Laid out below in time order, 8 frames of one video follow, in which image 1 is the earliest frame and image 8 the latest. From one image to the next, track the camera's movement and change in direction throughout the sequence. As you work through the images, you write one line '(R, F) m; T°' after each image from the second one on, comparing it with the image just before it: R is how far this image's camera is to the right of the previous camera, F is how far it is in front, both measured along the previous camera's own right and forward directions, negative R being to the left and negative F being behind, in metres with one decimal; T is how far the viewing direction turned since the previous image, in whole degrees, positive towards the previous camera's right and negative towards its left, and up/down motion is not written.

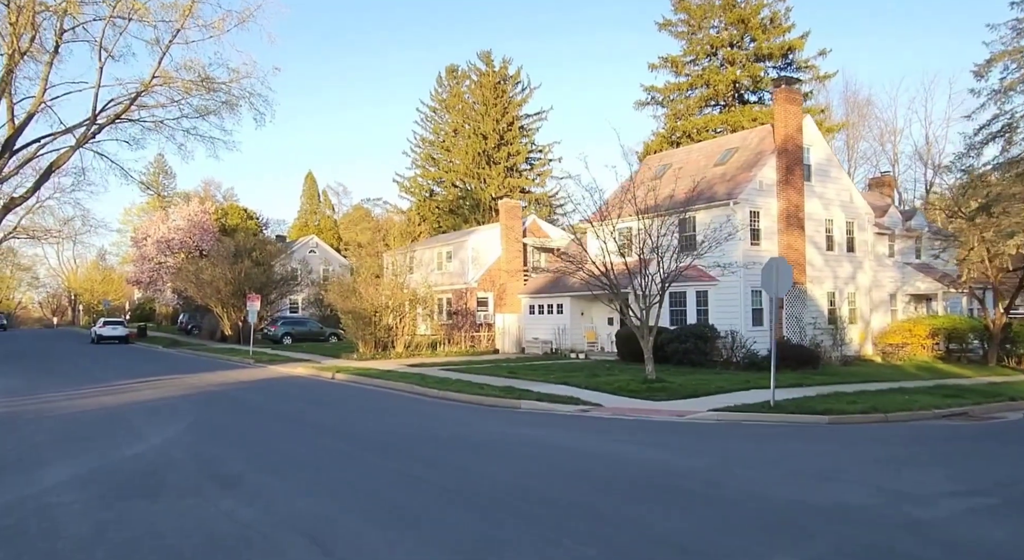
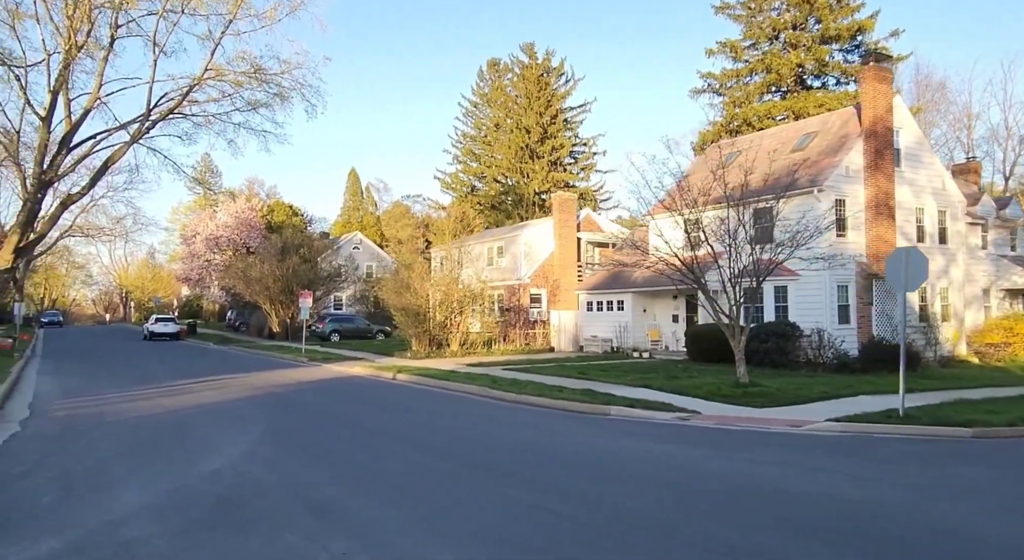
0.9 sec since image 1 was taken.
(-1.0, +1.1) m; -3°
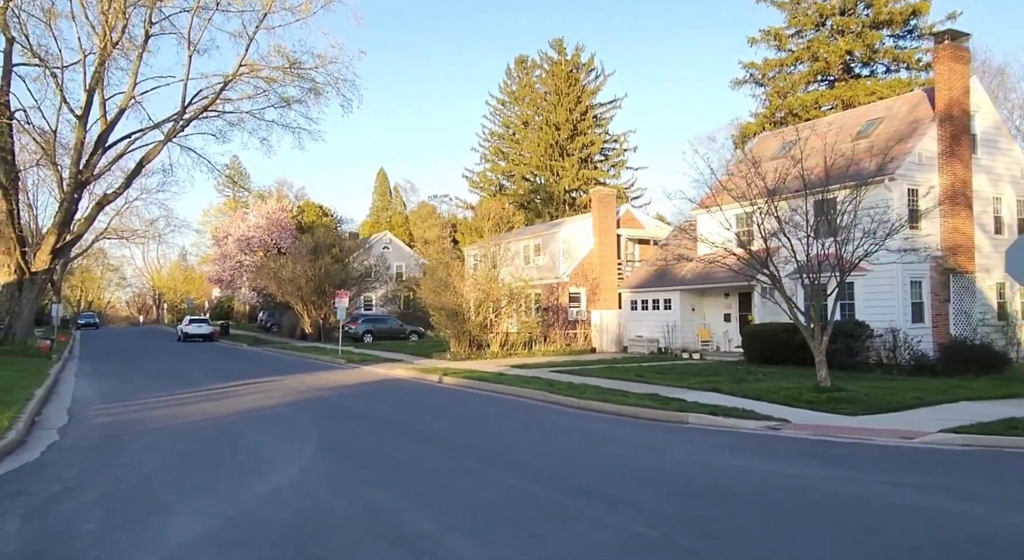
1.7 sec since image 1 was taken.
(-0.7, +1.0) m; -2°
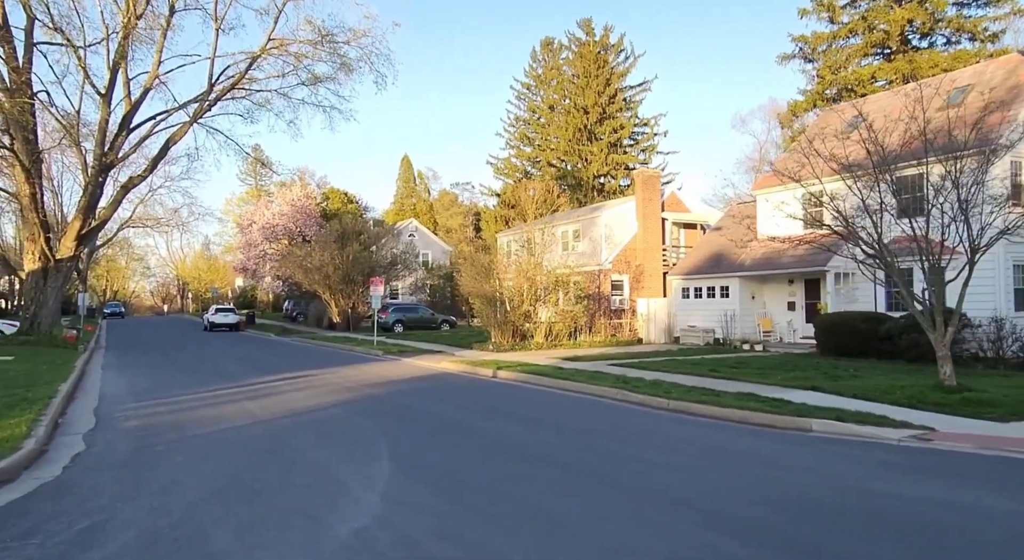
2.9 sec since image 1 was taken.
(-1.1, +1.6) m; -2°
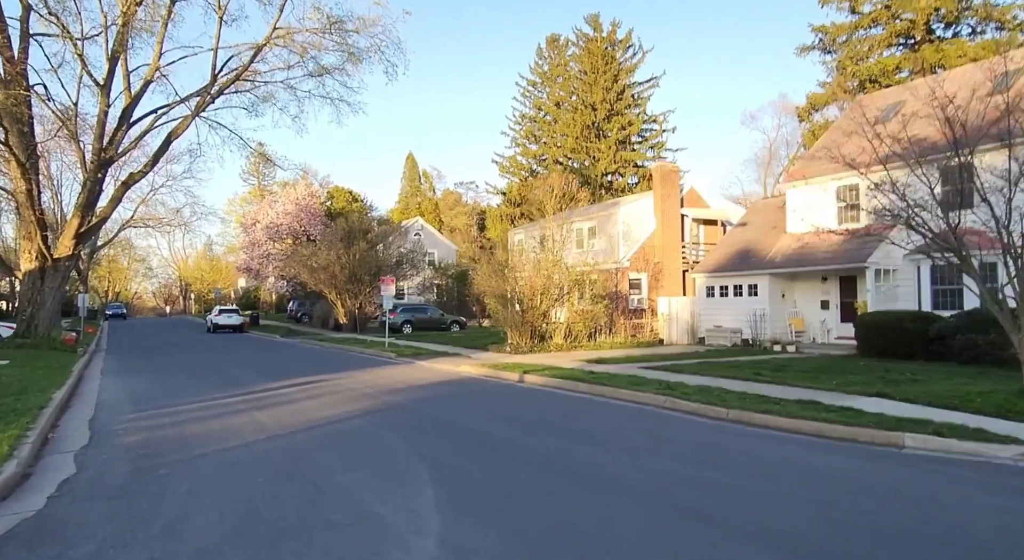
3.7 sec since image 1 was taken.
(-0.6, +1.2) m; 0°
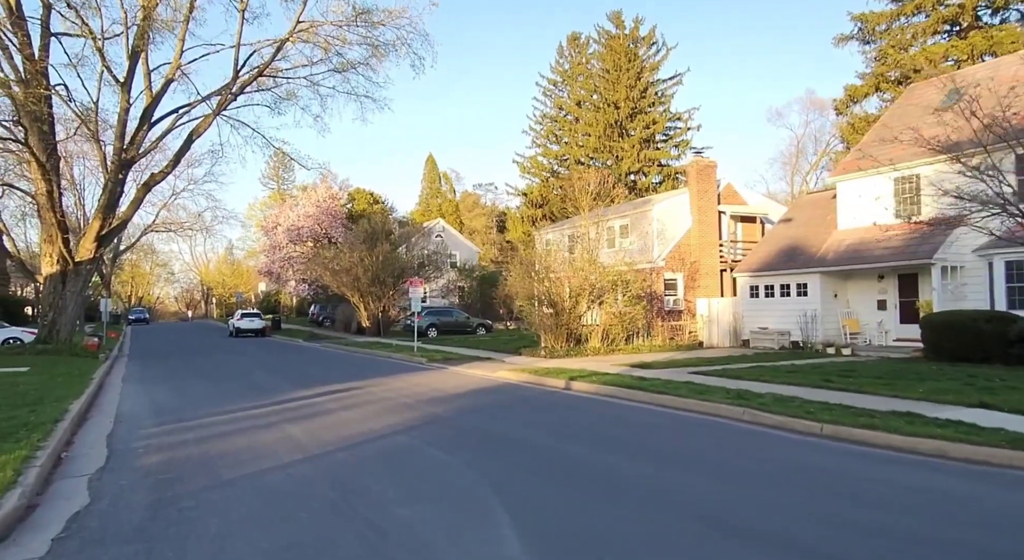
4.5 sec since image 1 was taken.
(-0.6, +1.1) m; -1°
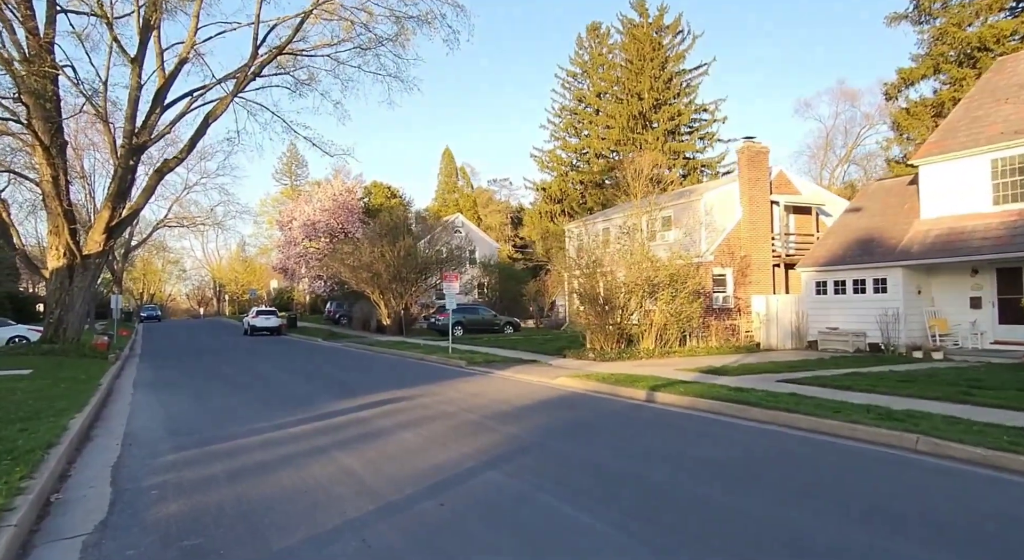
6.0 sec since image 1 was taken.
(-1.2, +2.1) m; -1°
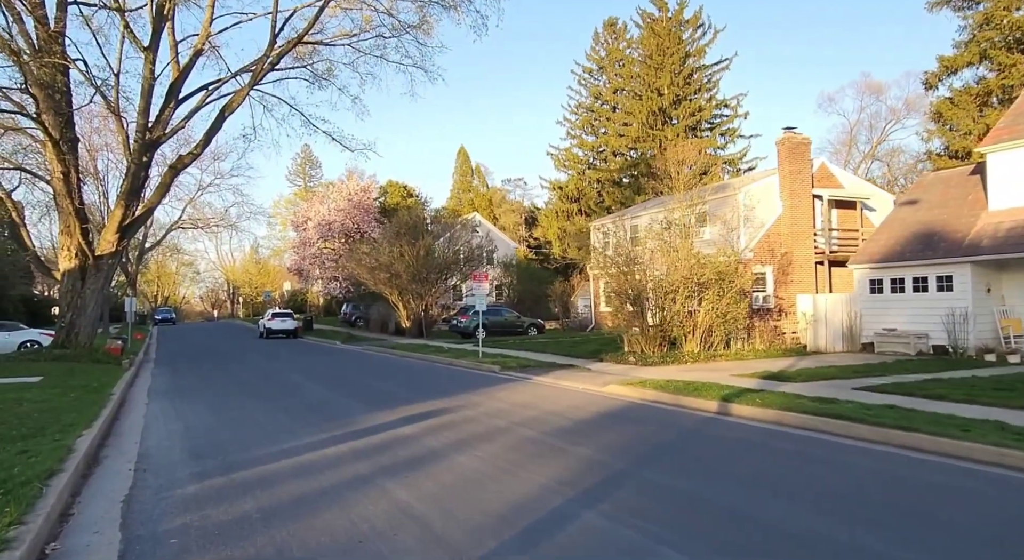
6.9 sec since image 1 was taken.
(-0.7, +1.3) m; -1°
